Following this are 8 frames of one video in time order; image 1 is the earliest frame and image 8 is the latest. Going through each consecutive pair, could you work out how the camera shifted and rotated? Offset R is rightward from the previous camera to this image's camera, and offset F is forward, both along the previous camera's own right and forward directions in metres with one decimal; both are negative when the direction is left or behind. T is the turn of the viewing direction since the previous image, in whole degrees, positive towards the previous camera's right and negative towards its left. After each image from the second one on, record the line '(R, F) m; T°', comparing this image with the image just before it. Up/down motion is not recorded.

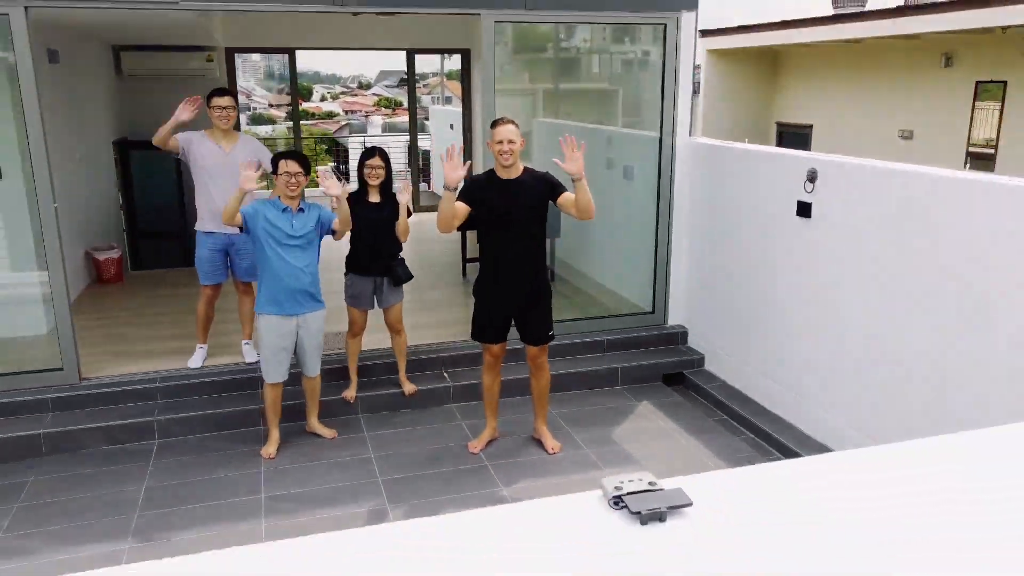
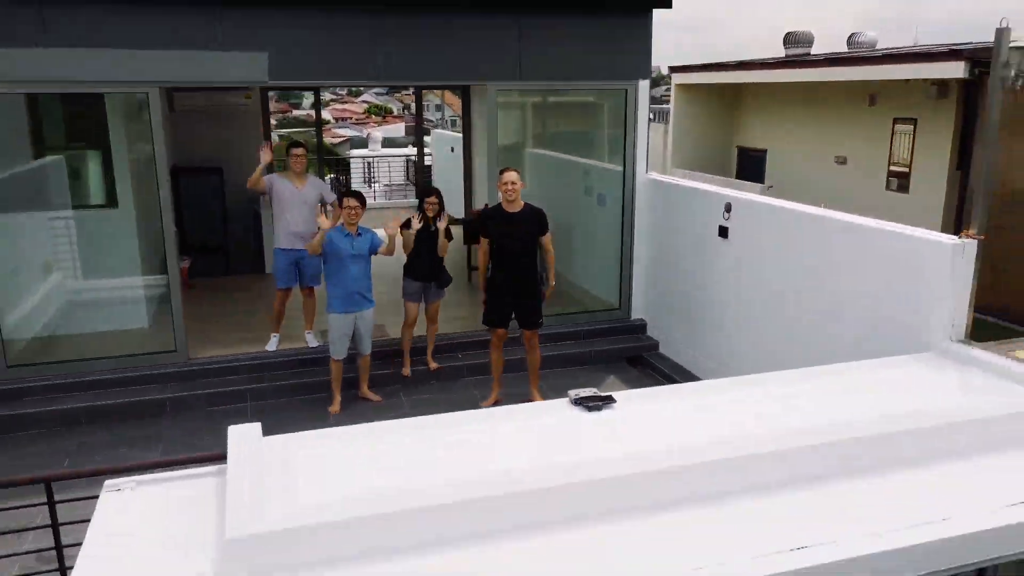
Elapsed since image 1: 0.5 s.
(0.0, -0.6) m; +1°
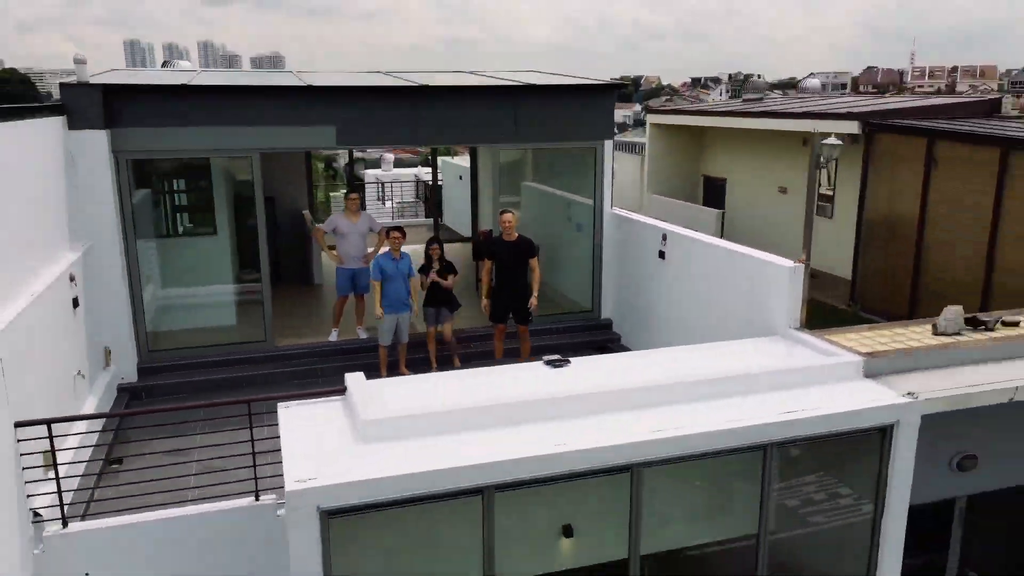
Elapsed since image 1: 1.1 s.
(0.0, -0.8) m; 0°
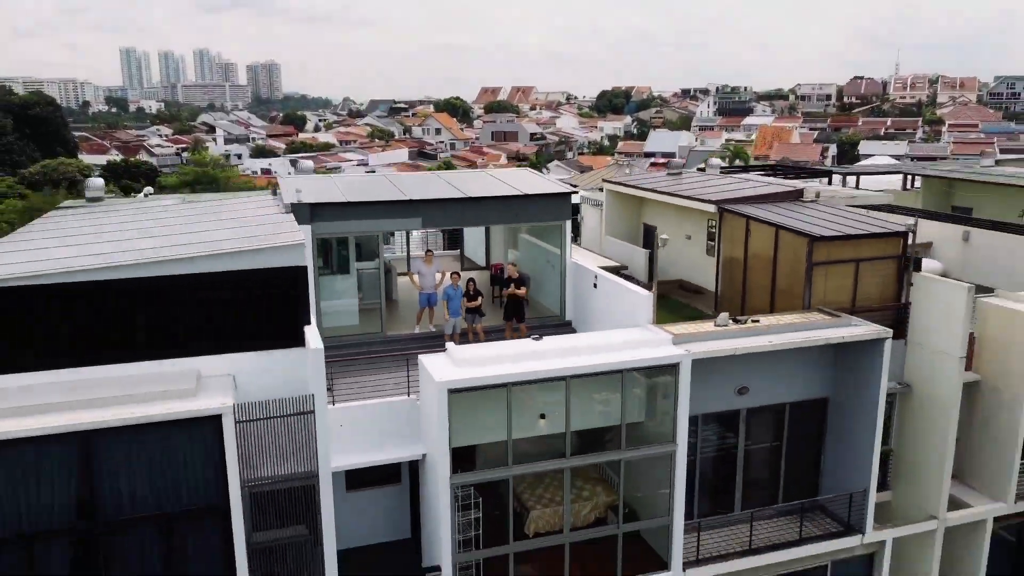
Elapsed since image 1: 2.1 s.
(-0.1, -2.6) m; 0°
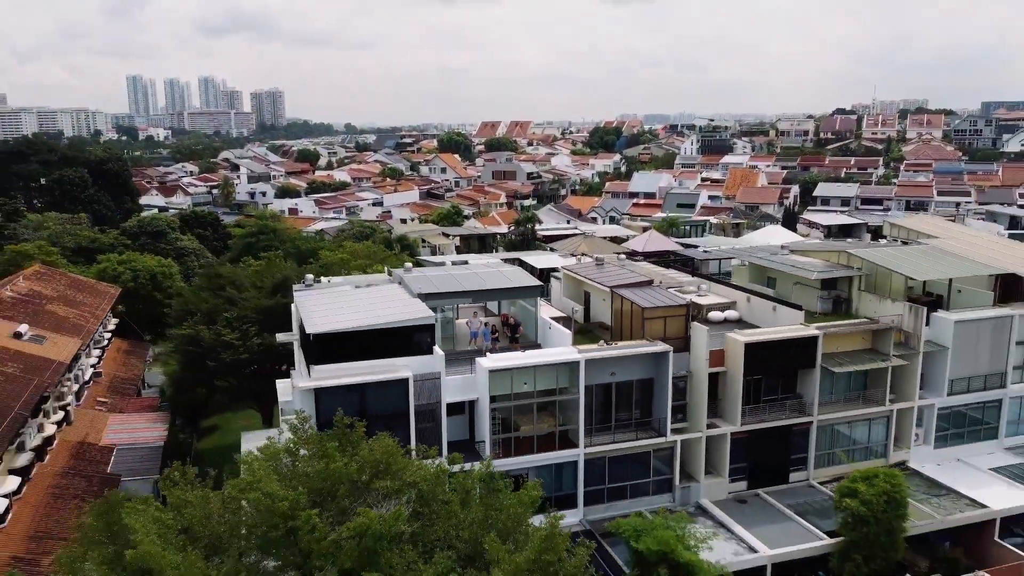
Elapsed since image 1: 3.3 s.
(0.0, -6.7) m; 0°
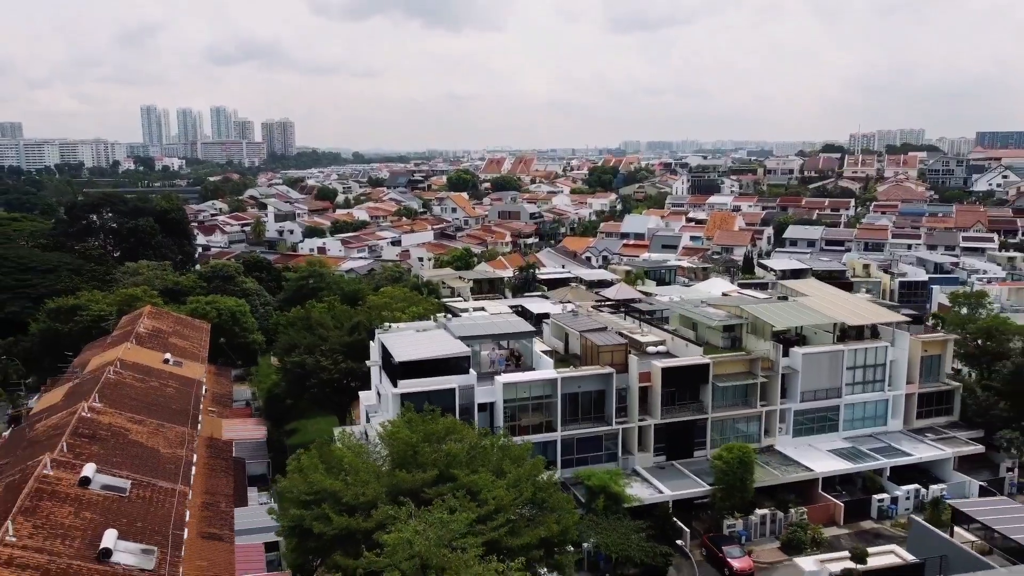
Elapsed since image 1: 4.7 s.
(0.0, -7.3) m; 0°
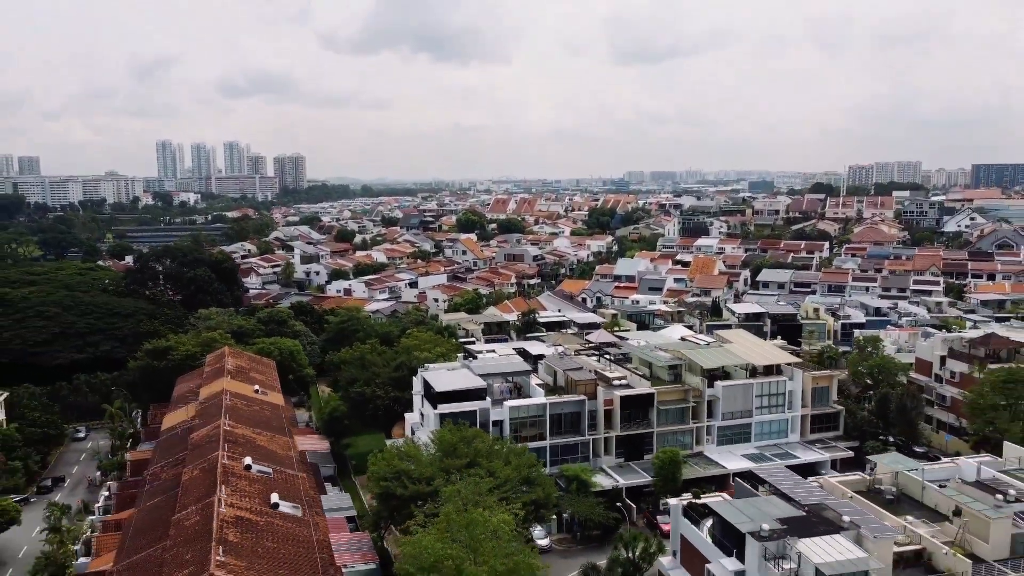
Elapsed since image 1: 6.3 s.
(+0.1, -8.3) m; 0°
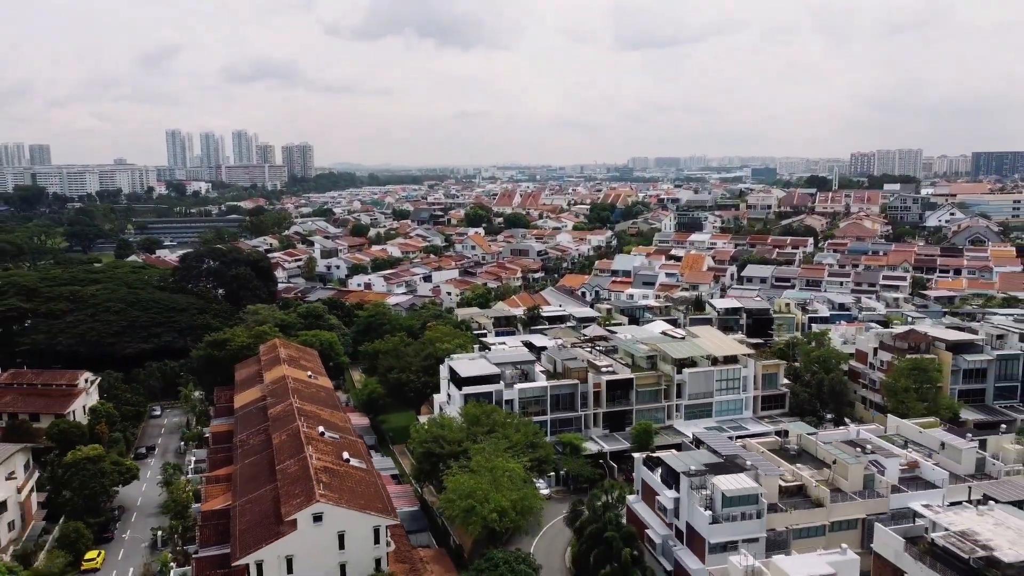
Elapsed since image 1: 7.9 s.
(-0.2, -7.0) m; 0°
